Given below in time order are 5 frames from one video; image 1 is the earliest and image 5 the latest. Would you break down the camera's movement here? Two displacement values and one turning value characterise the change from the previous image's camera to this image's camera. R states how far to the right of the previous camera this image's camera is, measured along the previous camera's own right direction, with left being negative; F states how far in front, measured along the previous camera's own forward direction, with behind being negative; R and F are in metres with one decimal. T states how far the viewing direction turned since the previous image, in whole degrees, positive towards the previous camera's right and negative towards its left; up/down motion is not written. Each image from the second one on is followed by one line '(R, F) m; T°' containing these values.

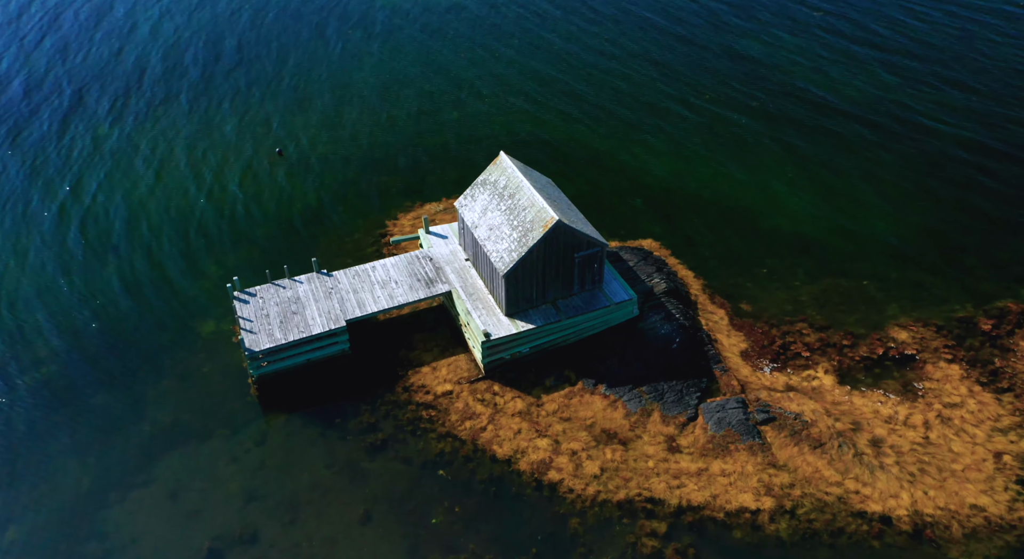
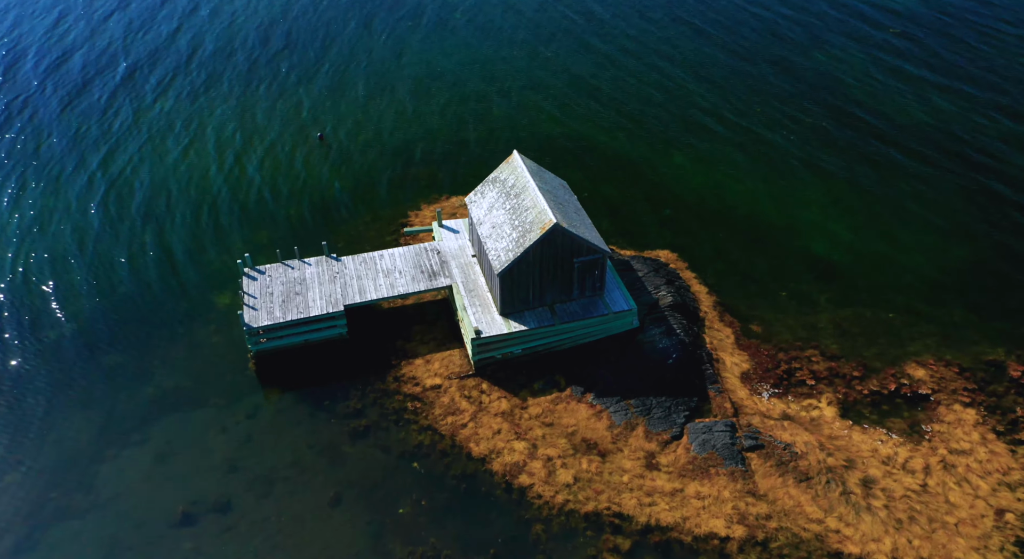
(+2.6, +0.3) m; -5°
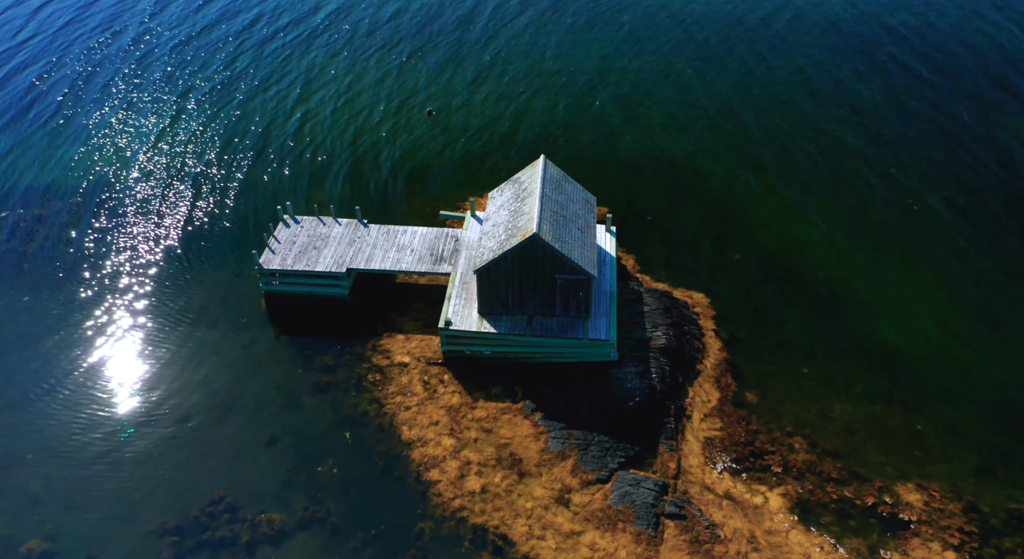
(+7.1, +1.2) m; -14°
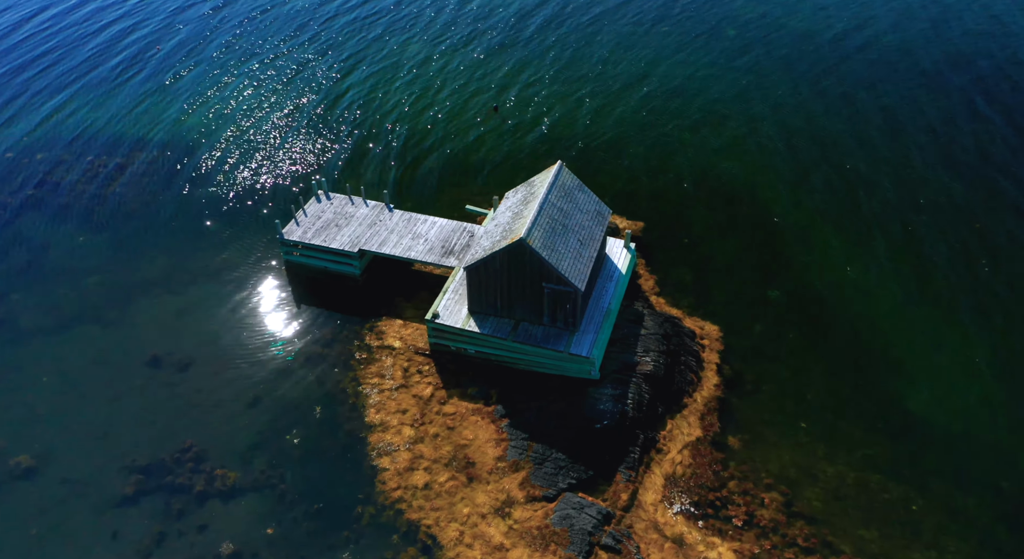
(+4.3, +0.7) m; -9°
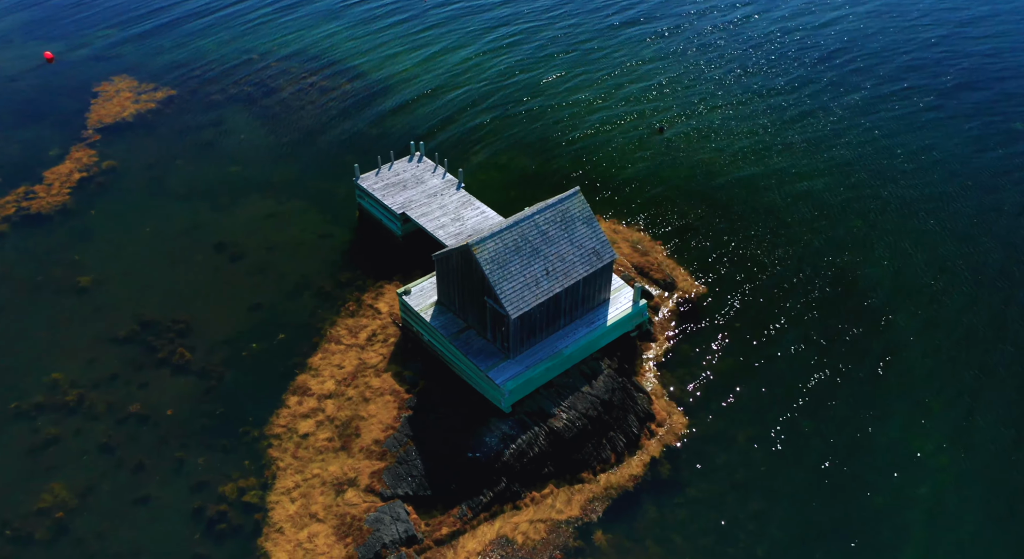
(+10.8, +2.9) m; -22°
